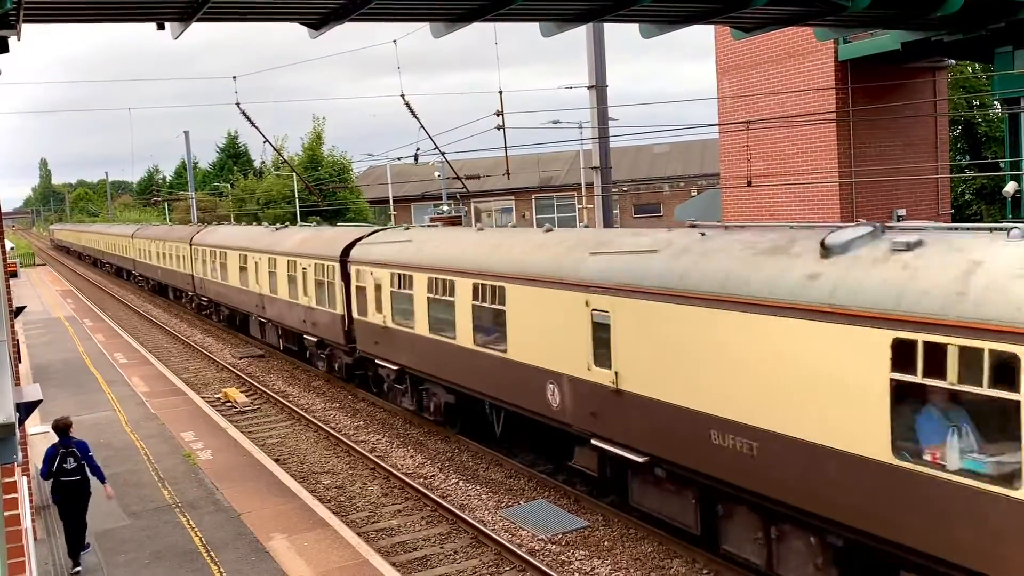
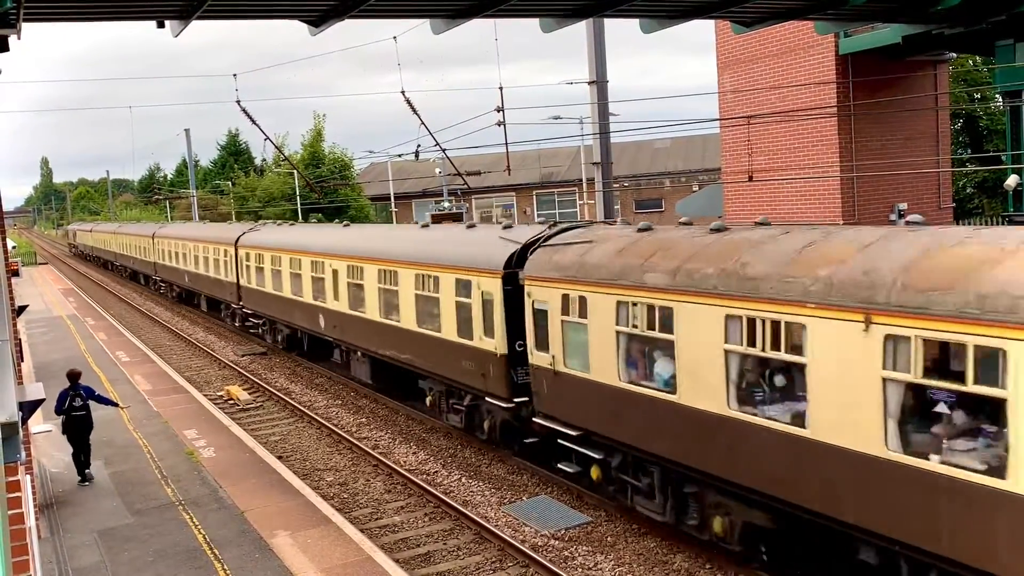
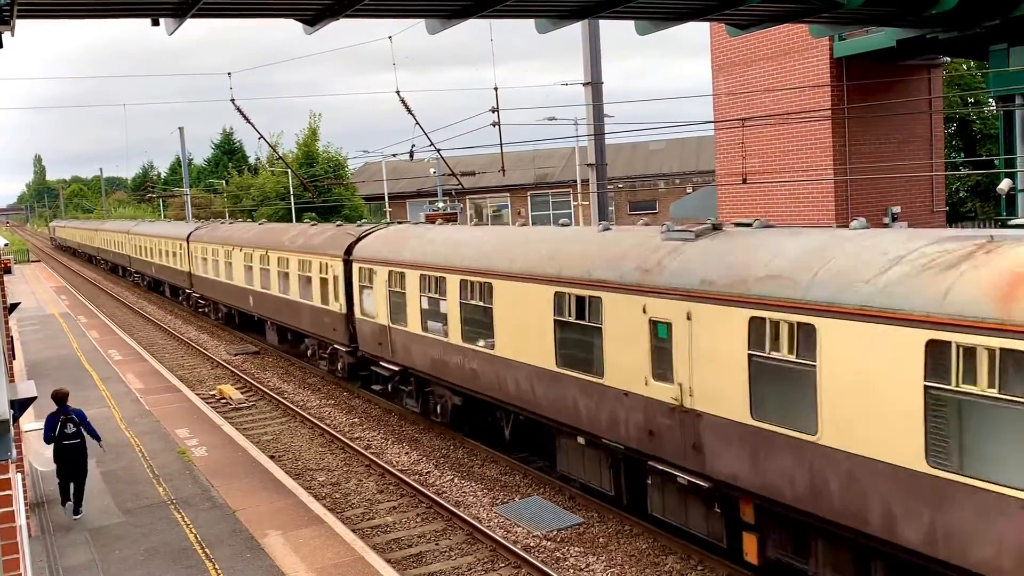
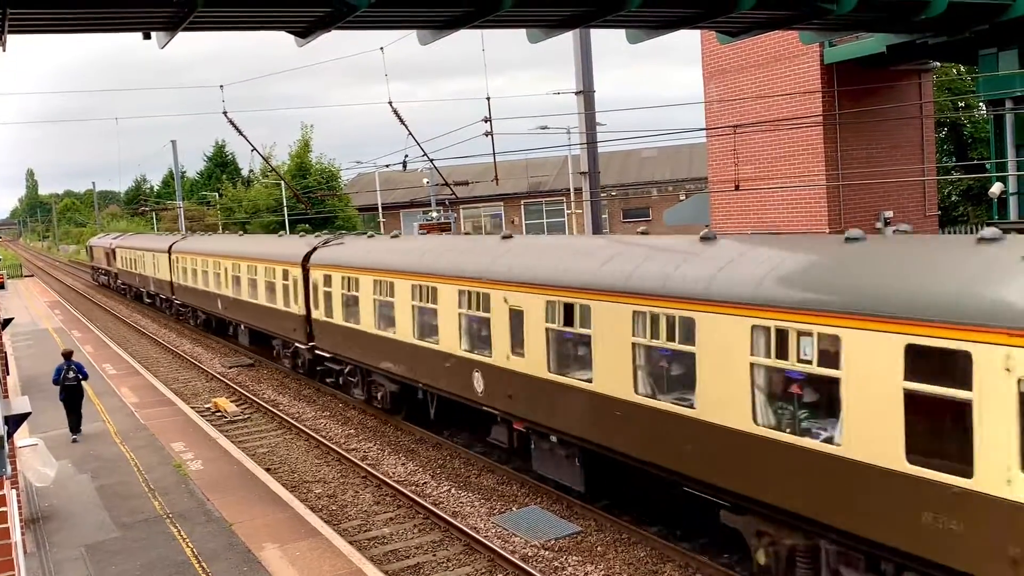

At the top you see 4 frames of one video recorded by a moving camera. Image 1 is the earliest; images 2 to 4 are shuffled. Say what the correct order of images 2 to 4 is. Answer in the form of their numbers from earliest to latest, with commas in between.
3, 2, 4
